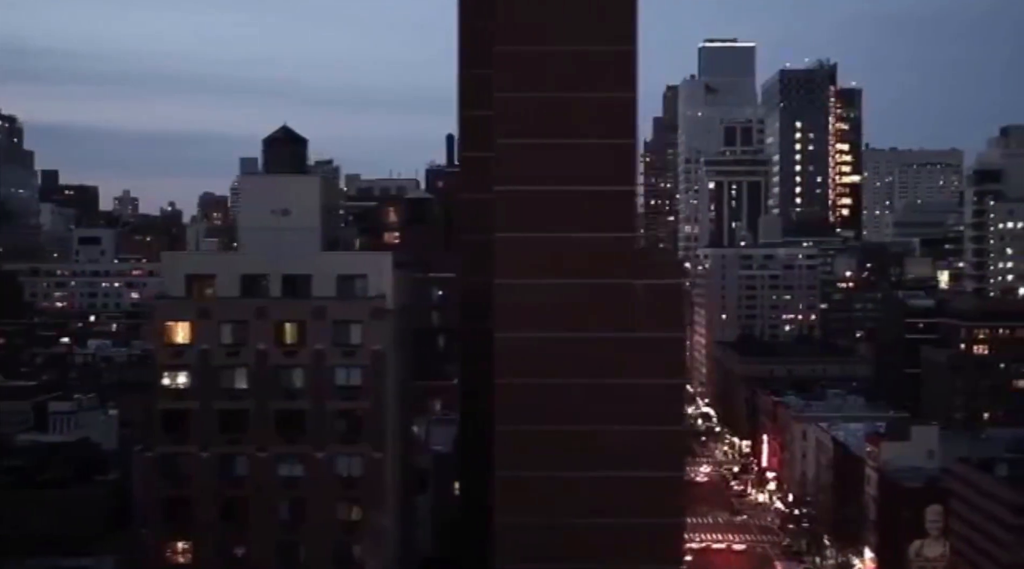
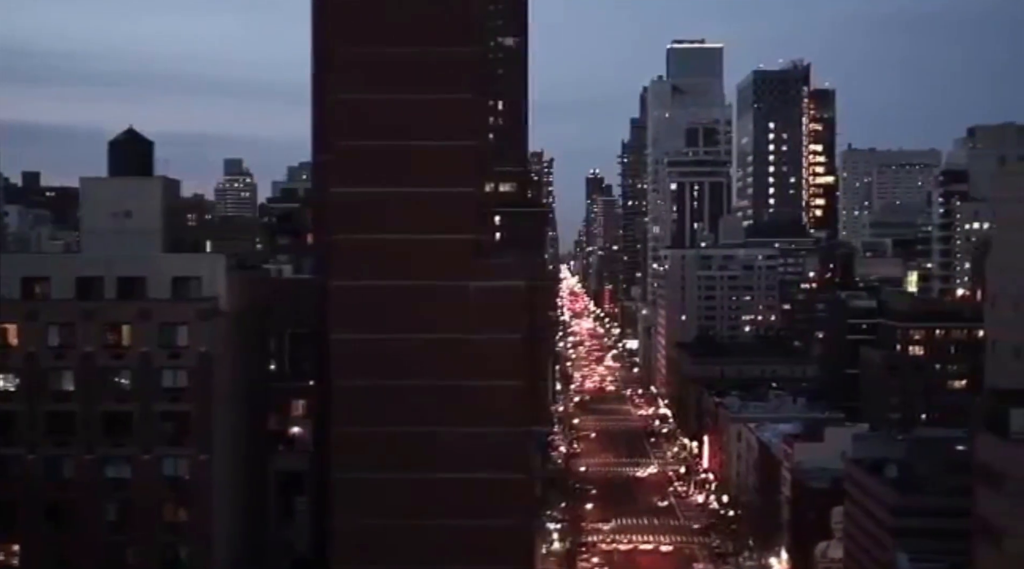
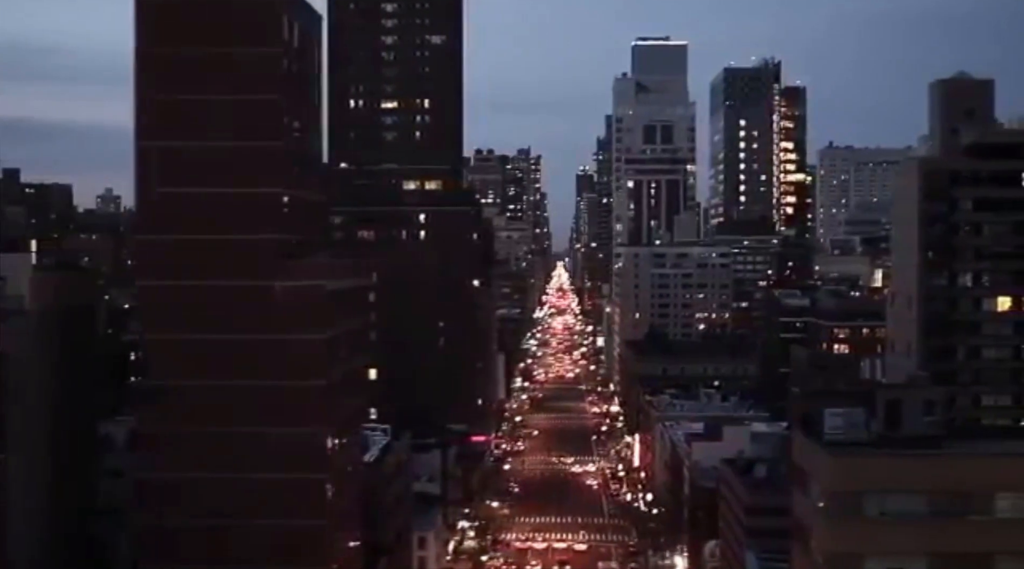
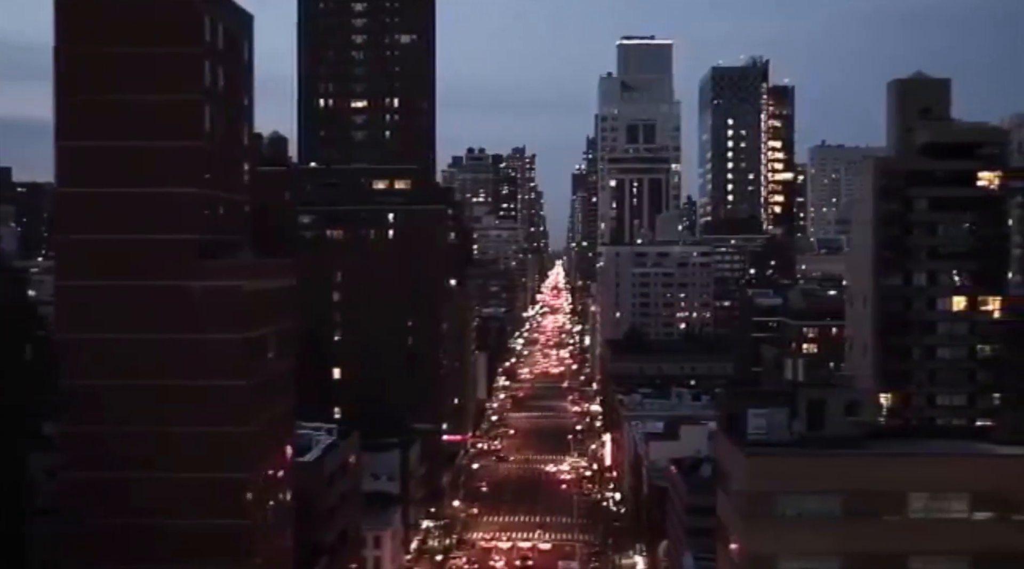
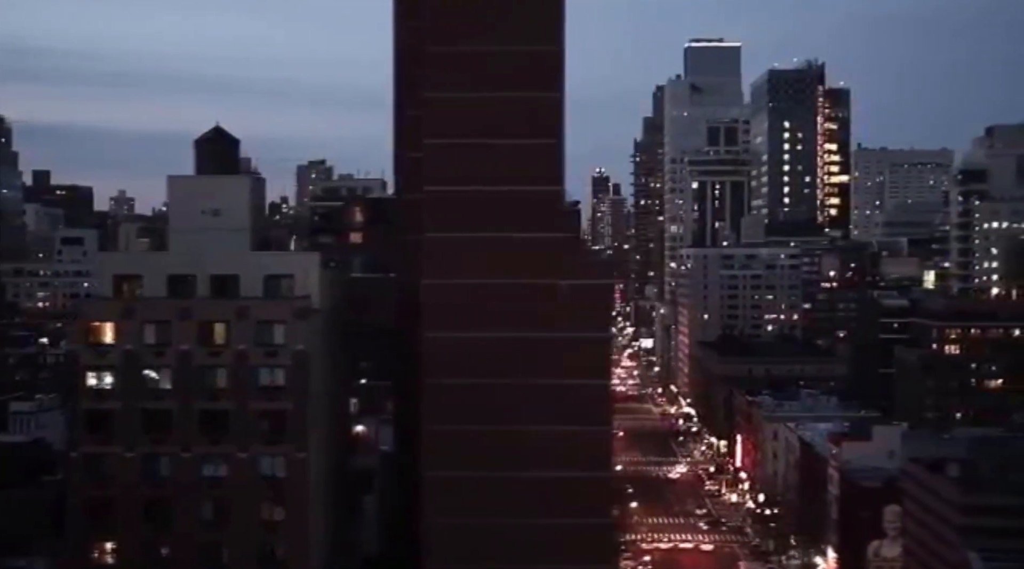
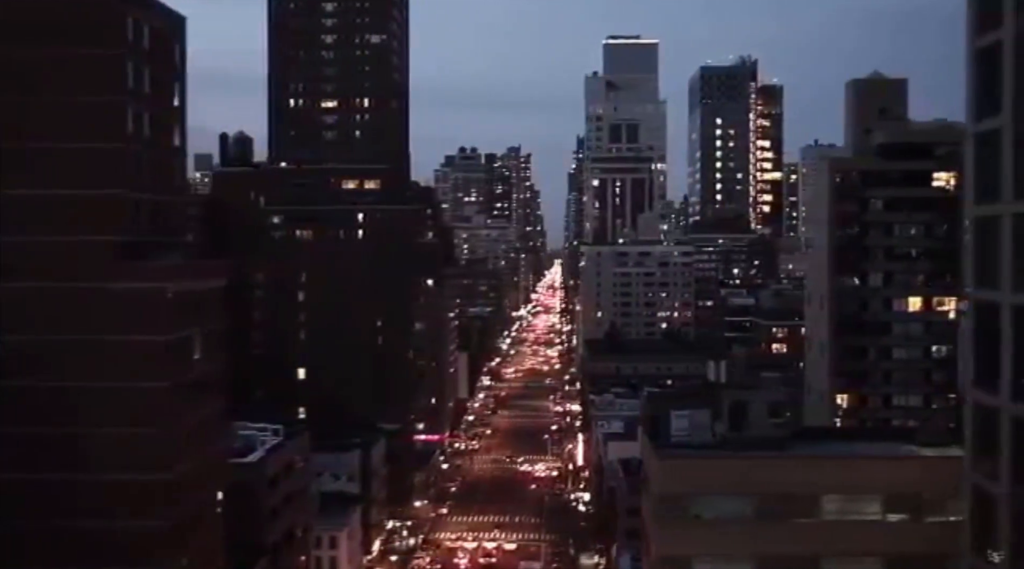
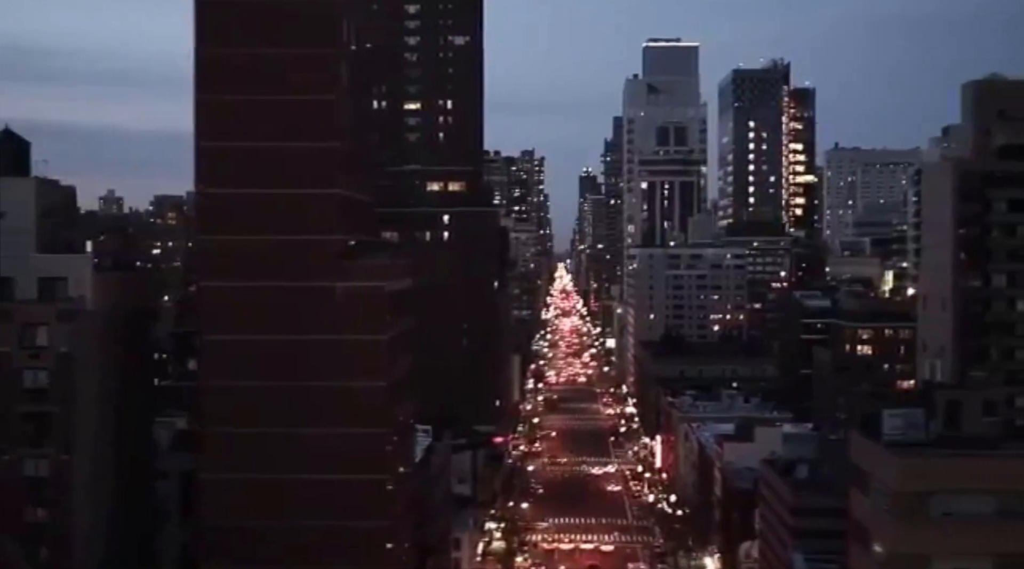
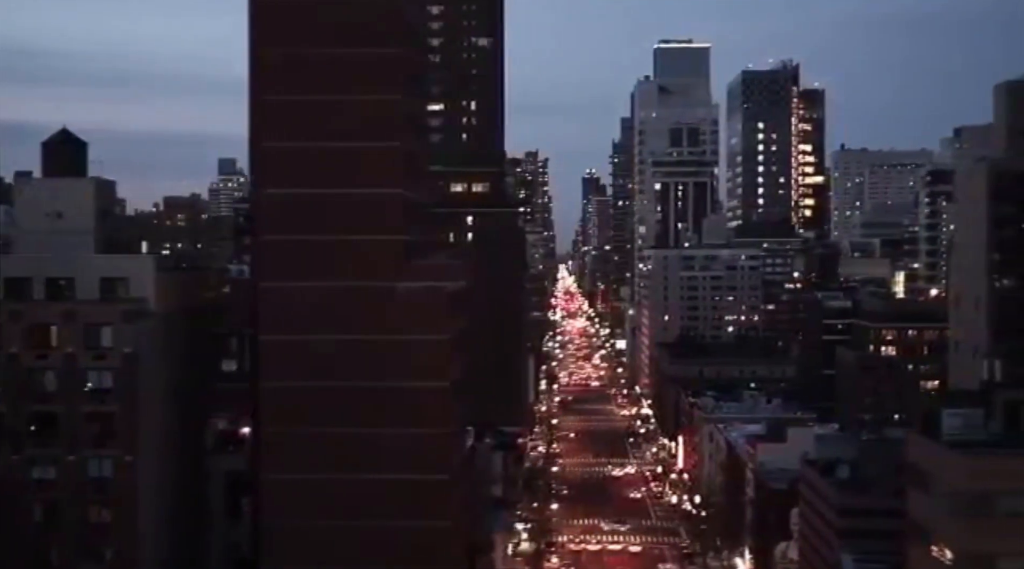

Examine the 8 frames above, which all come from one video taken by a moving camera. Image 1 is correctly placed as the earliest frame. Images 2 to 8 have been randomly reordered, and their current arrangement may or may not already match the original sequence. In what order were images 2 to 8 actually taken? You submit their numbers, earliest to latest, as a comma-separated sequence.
5, 2, 8, 7, 3, 4, 6
